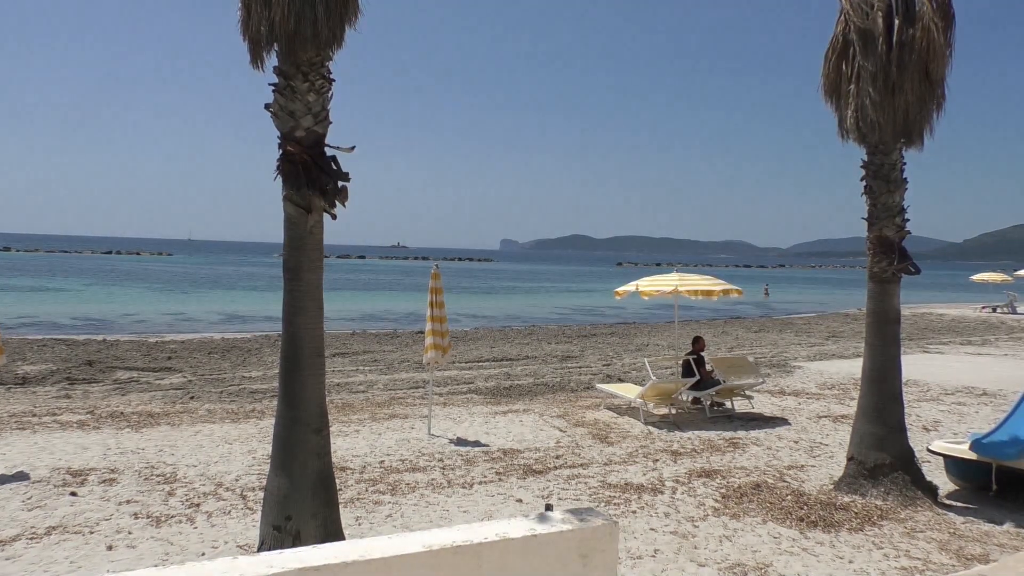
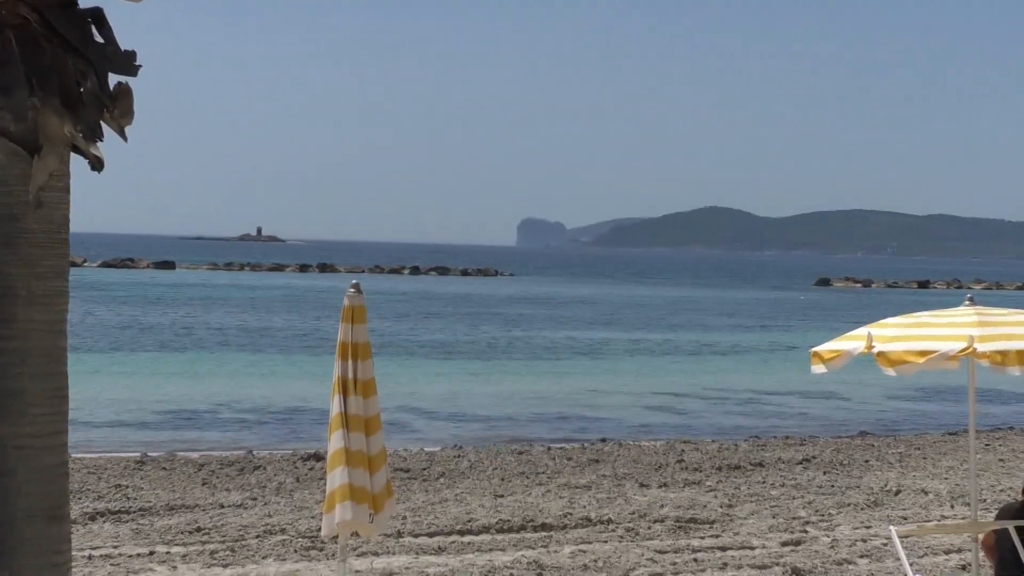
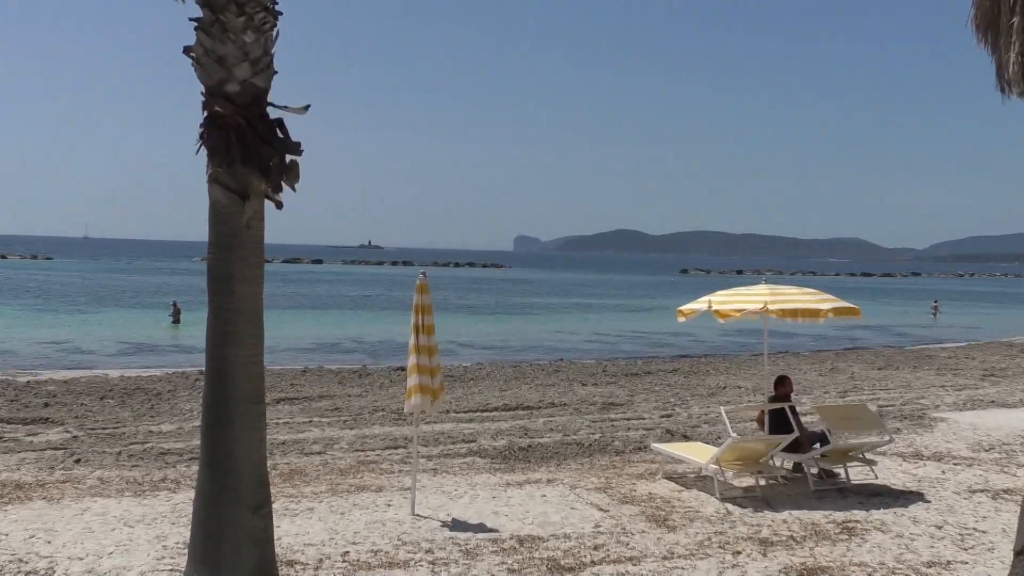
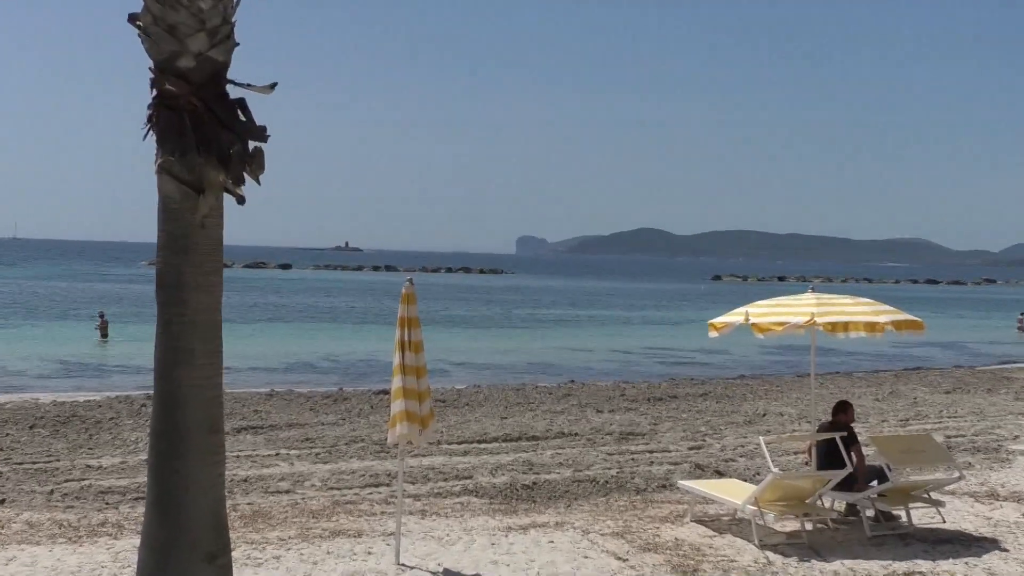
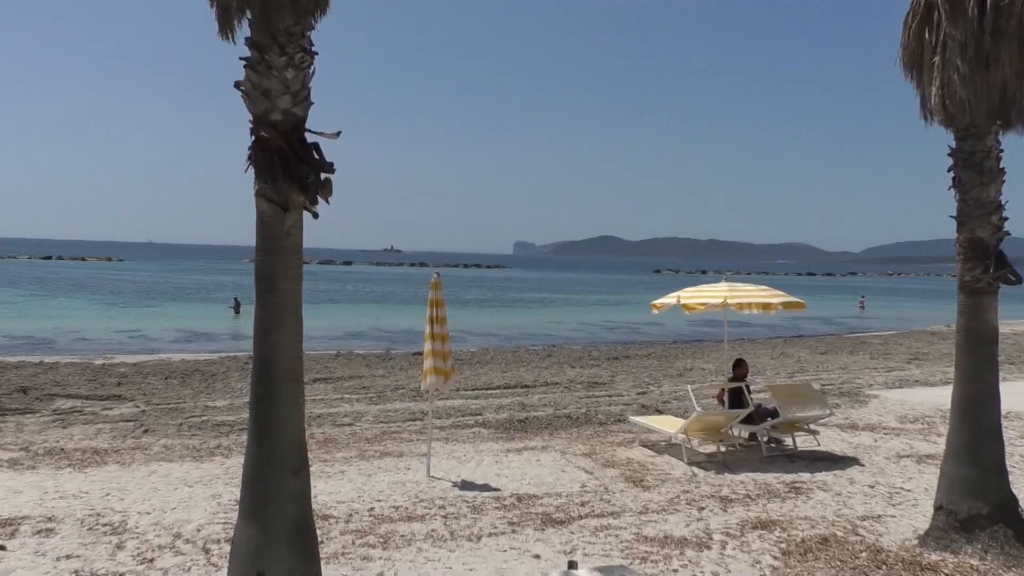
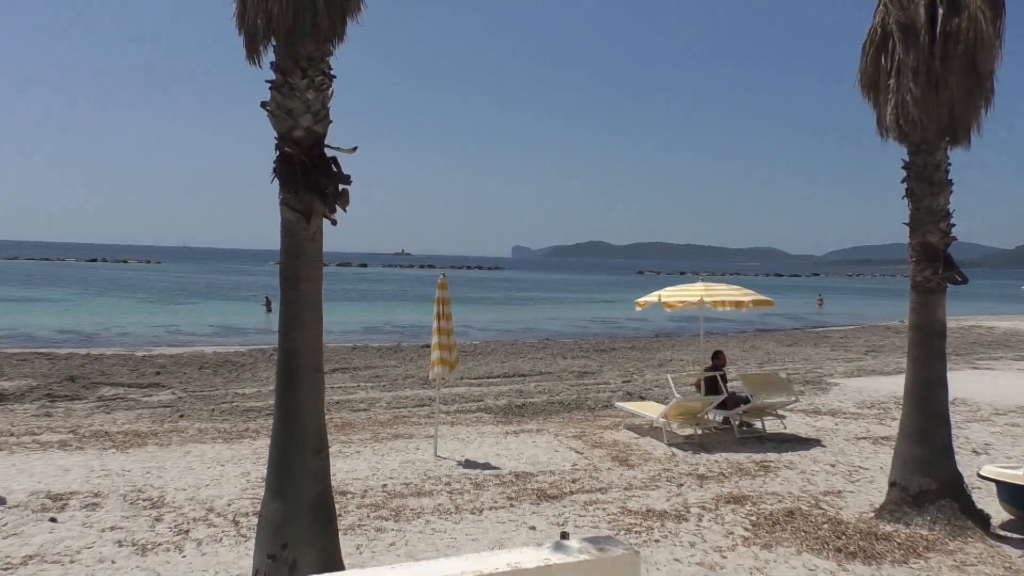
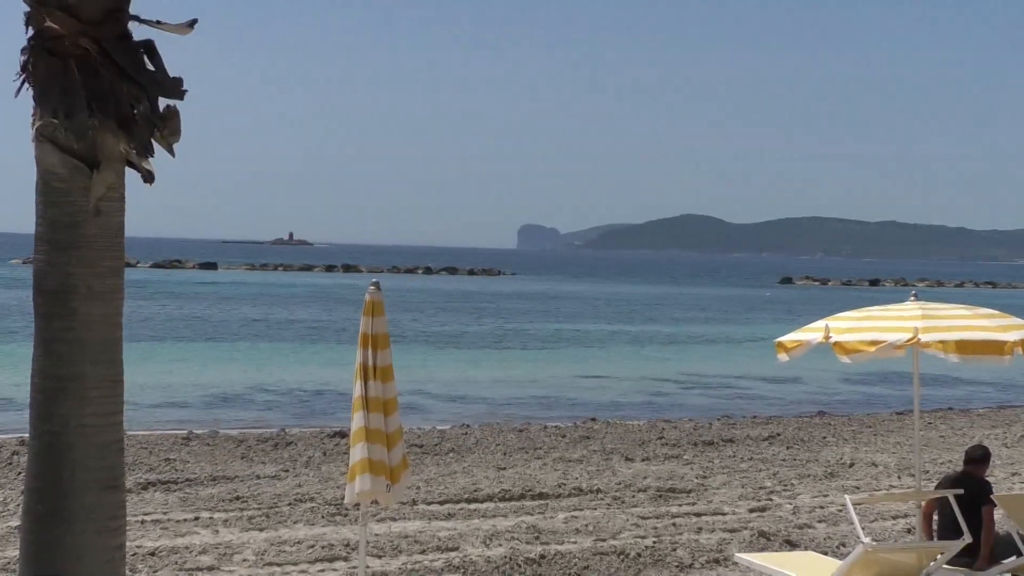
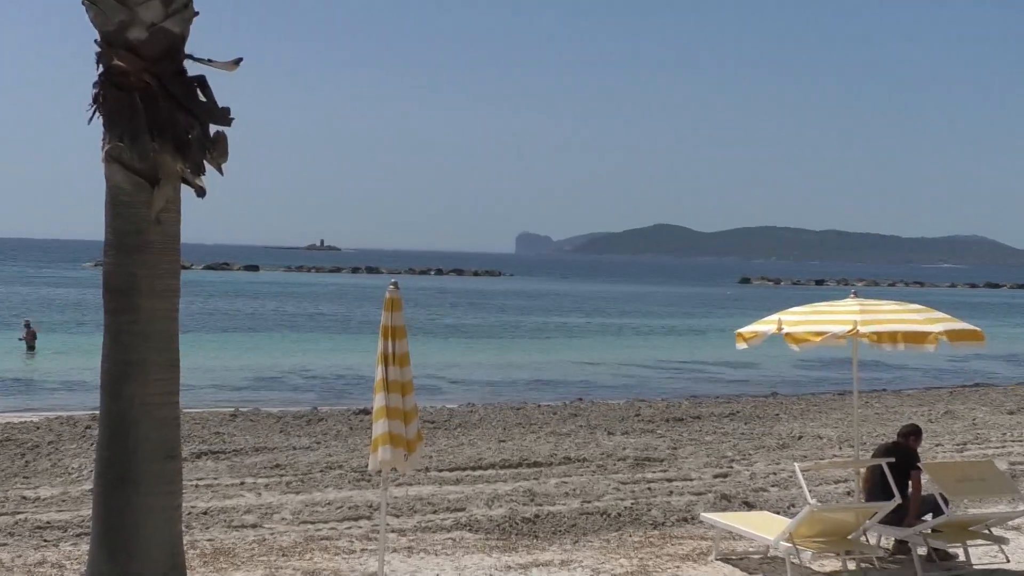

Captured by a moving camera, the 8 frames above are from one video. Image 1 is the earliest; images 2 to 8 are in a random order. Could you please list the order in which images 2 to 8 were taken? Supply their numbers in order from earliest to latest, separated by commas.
6, 5, 3, 4, 8, 7, 2
